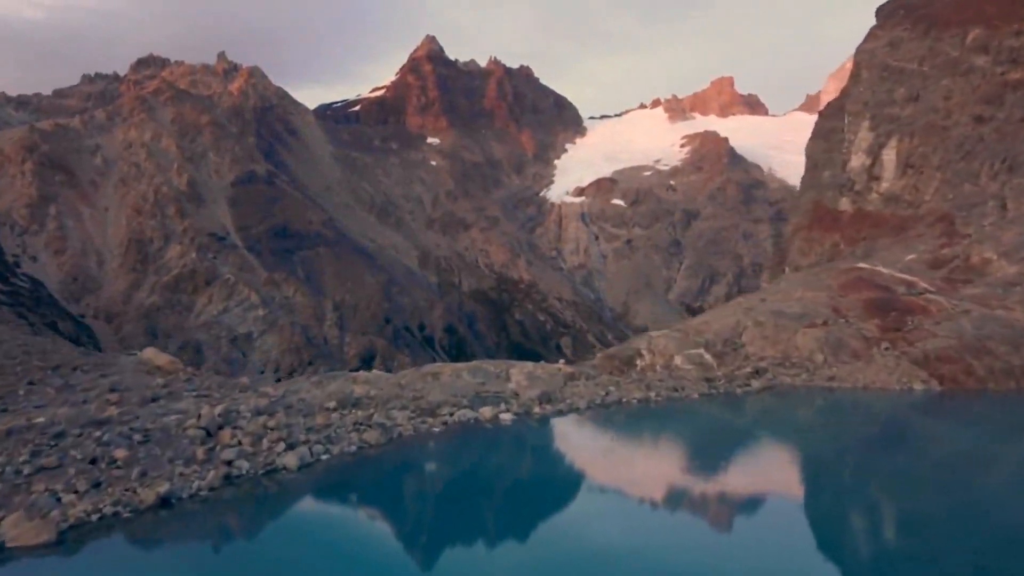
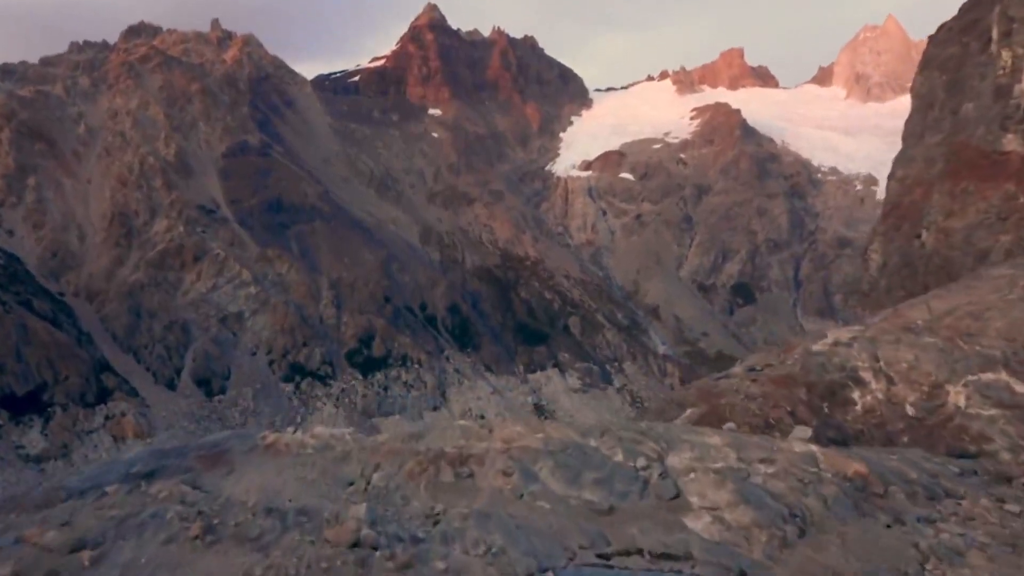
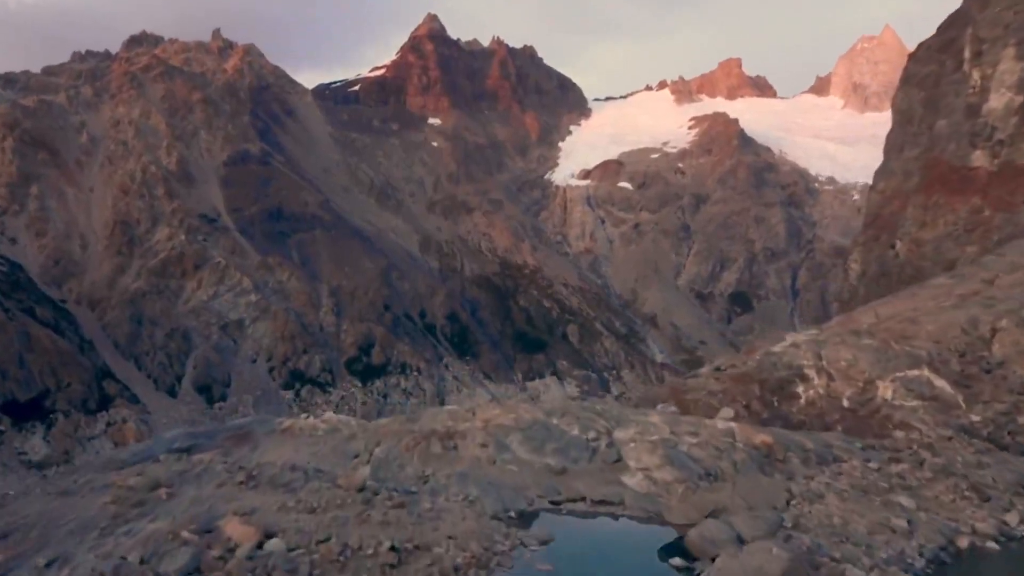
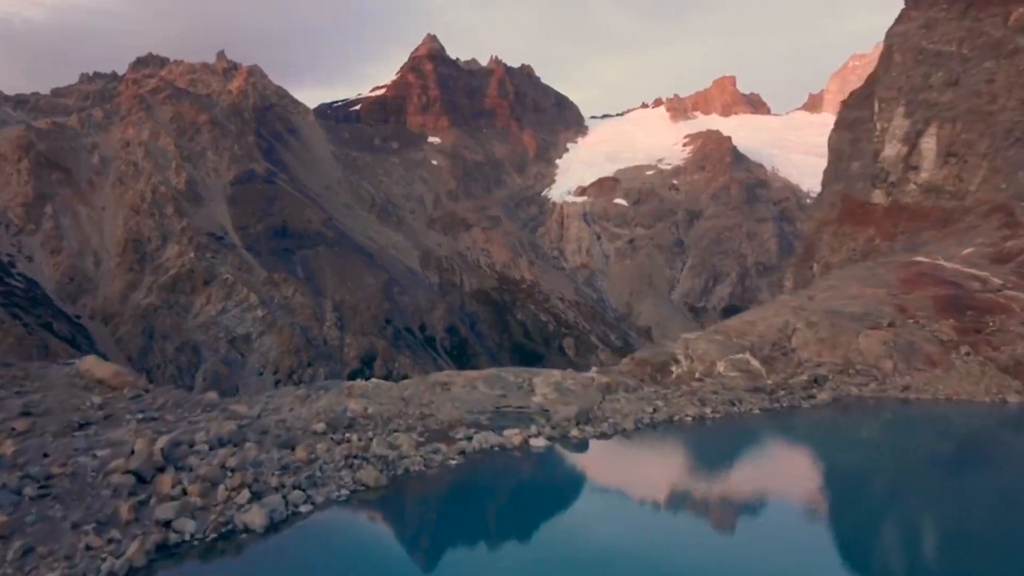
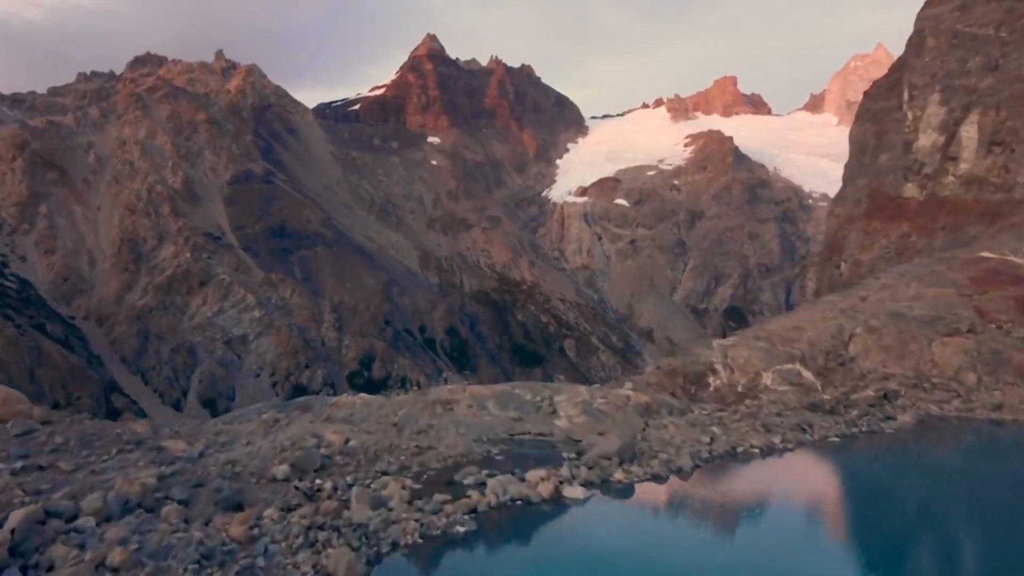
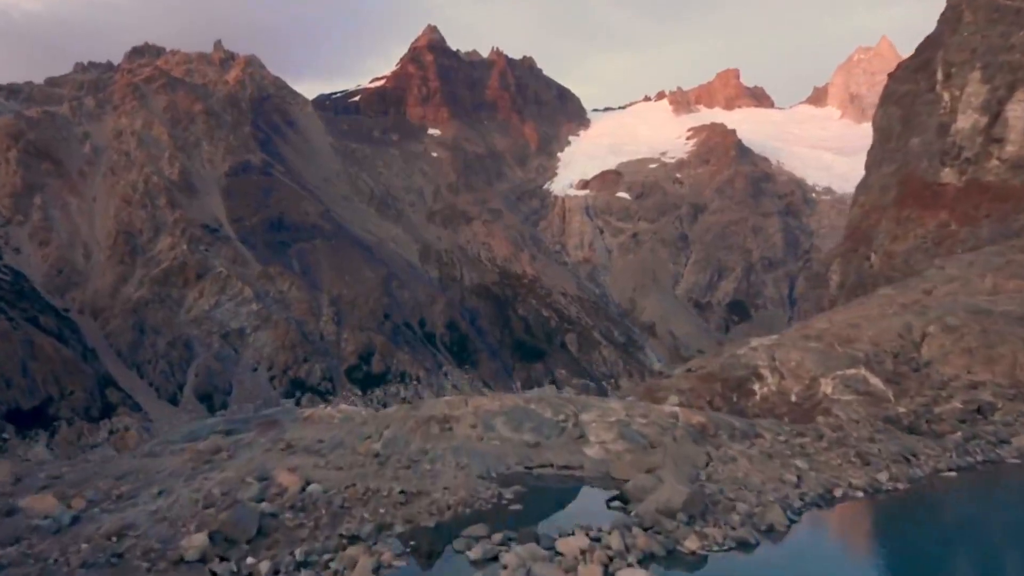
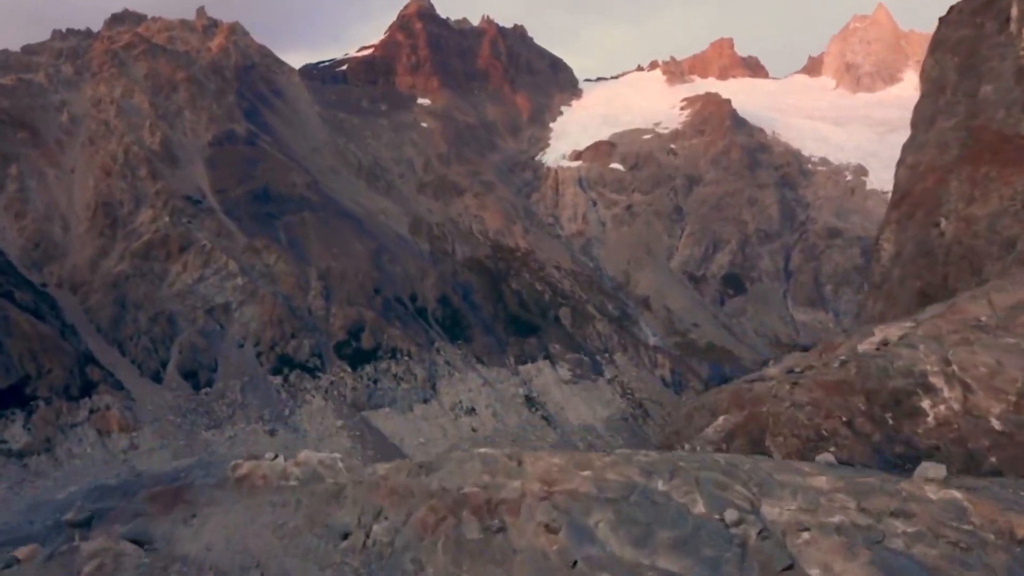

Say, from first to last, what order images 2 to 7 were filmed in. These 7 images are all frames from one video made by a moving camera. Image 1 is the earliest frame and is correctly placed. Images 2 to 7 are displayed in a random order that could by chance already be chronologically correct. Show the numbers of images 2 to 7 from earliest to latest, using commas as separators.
4, 5, 6, 3, 2, 7
